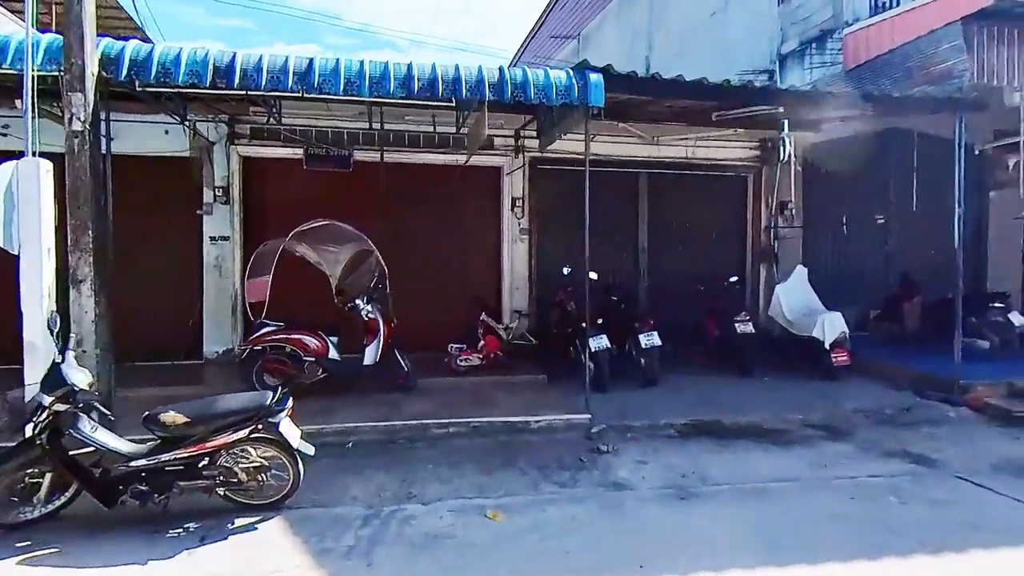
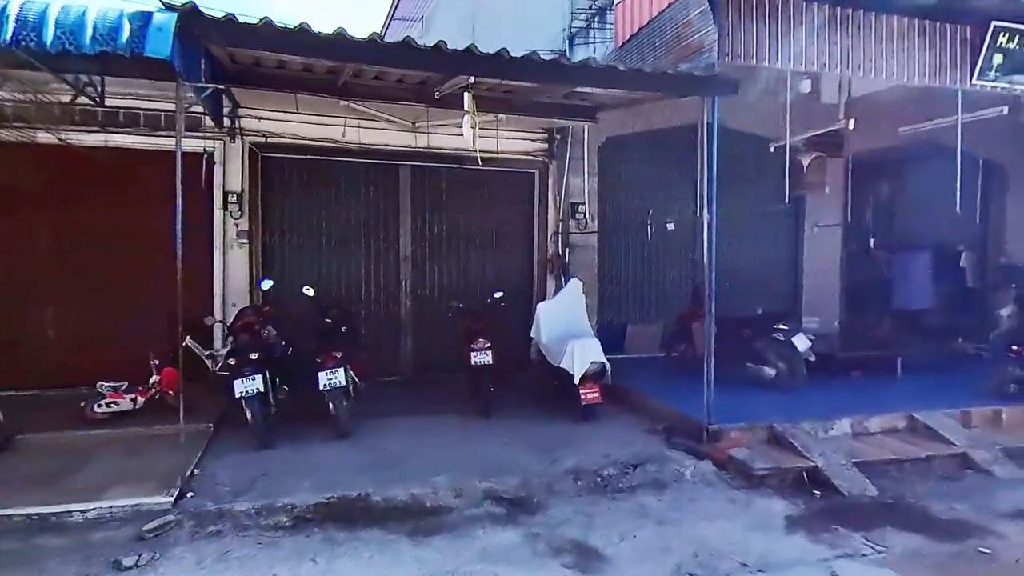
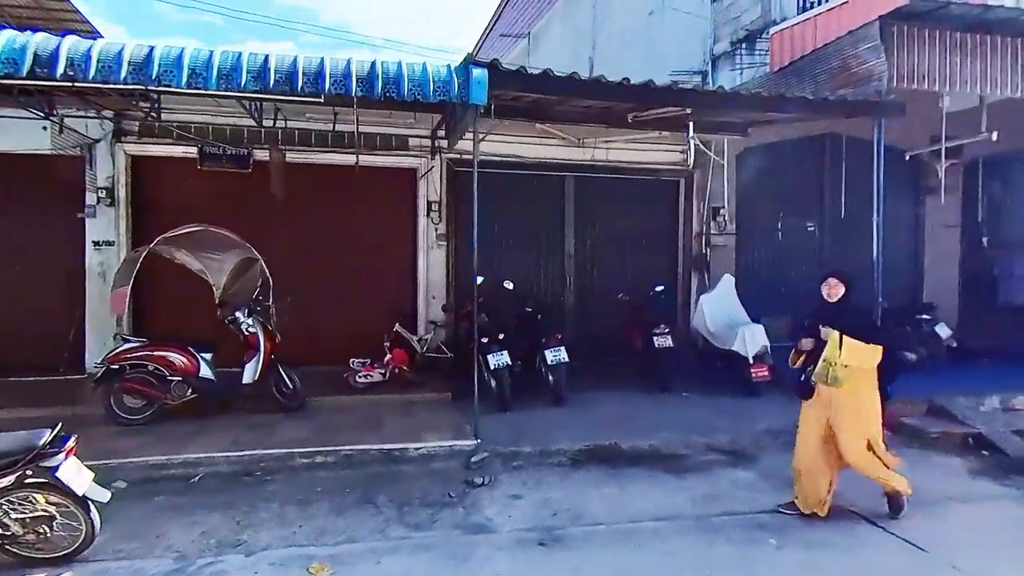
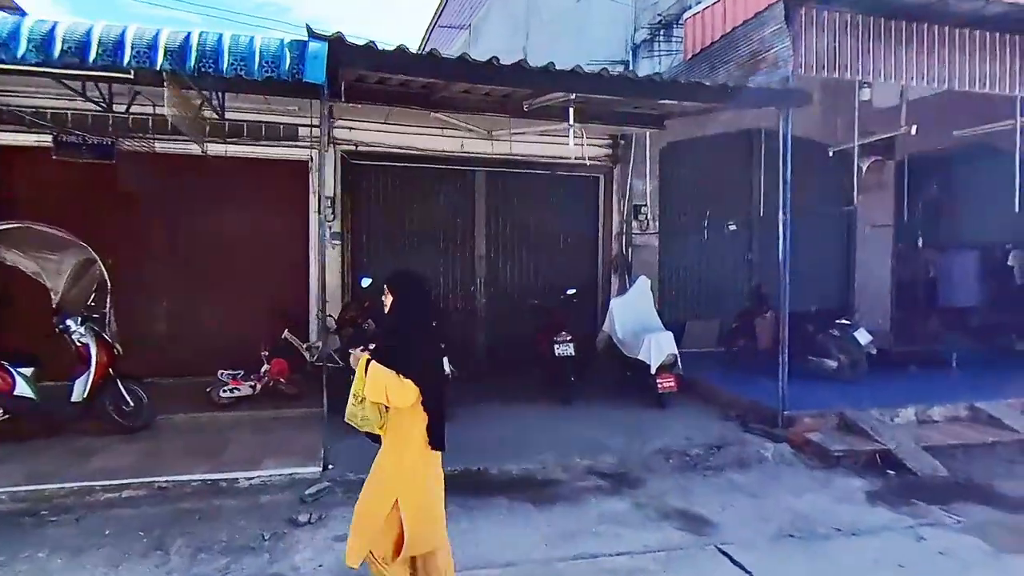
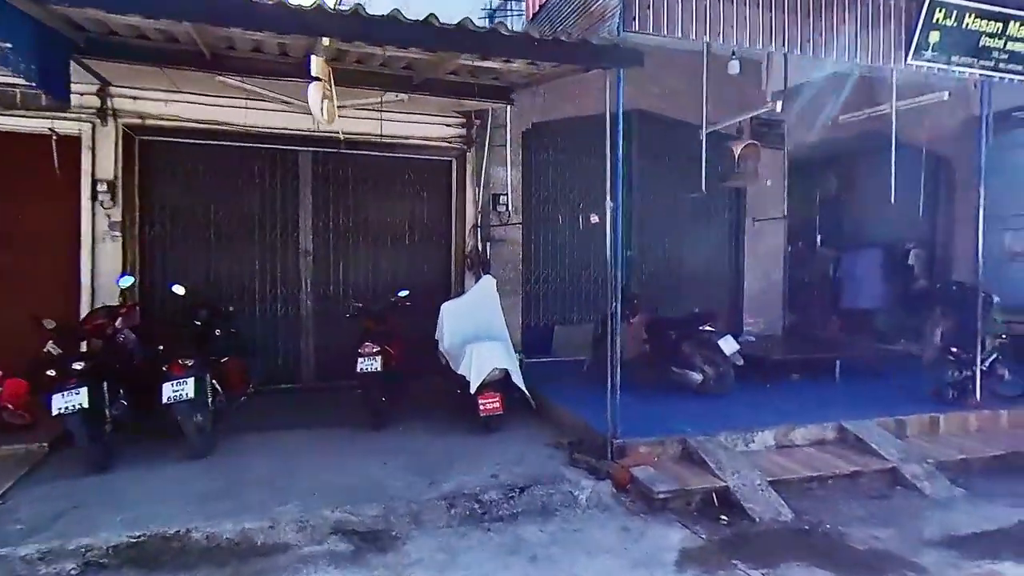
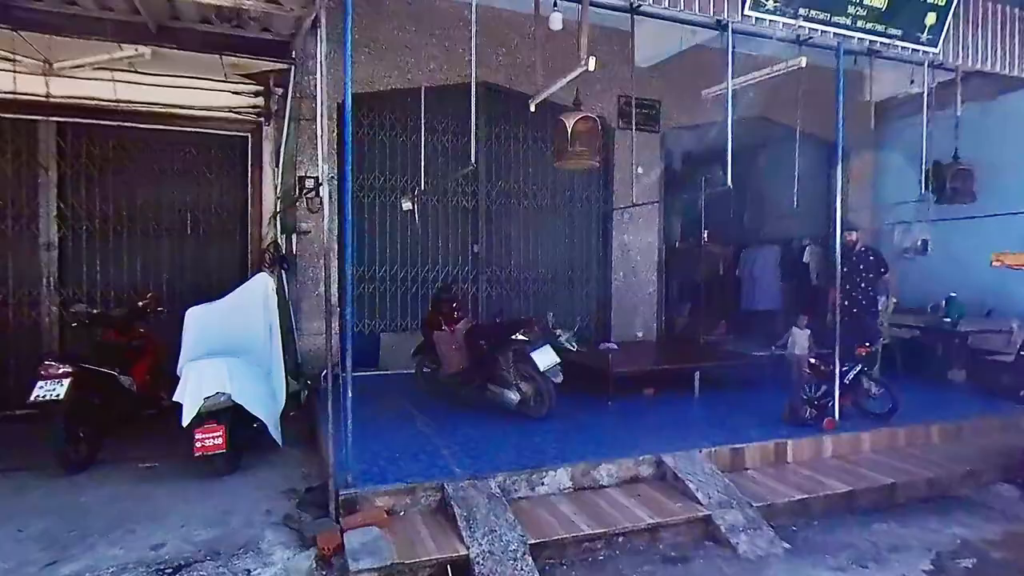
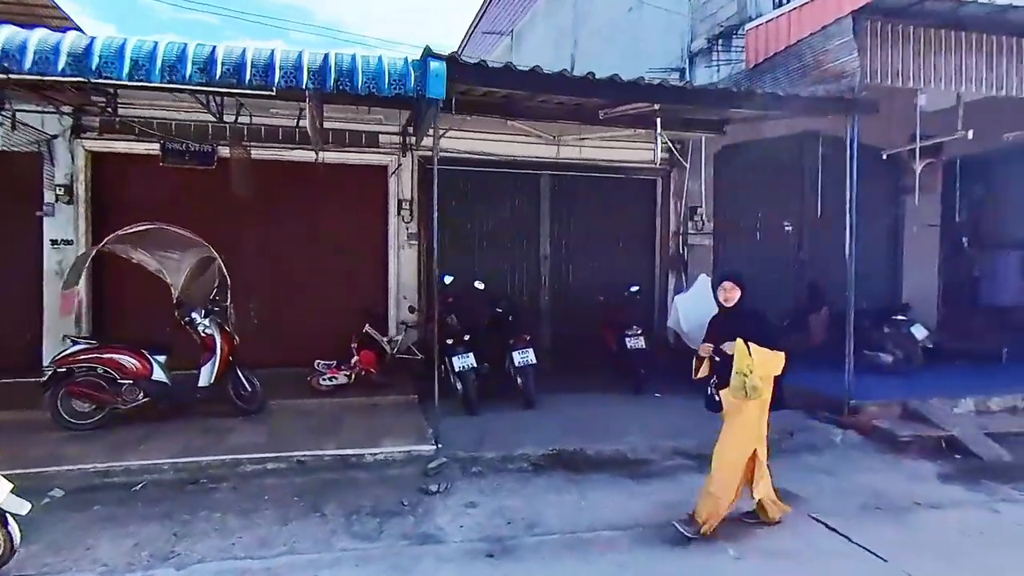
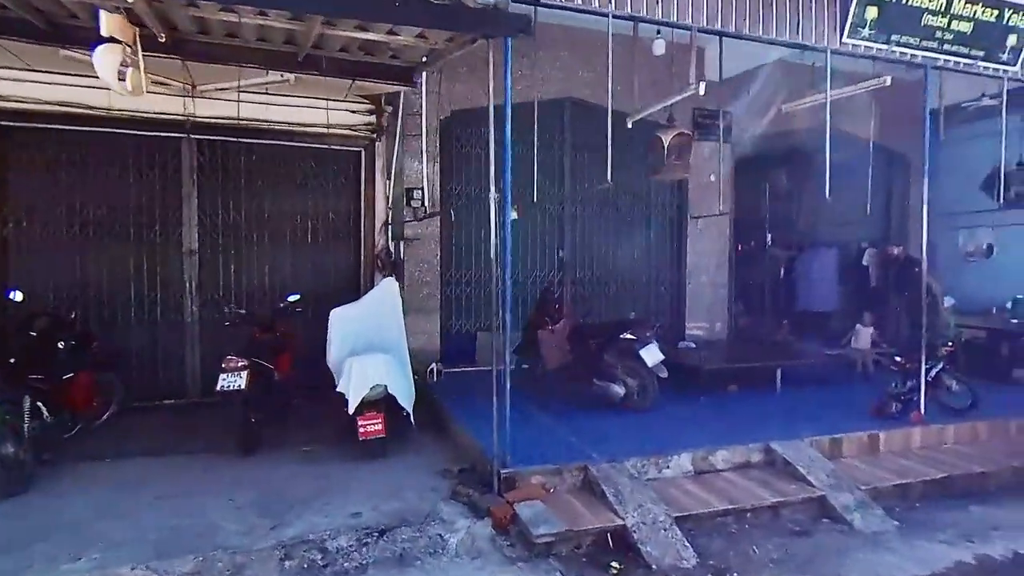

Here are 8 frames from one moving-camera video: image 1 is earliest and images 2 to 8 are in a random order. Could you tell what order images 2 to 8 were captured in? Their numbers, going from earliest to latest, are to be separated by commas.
3, 7, 4, 2, 5, 8, 6
